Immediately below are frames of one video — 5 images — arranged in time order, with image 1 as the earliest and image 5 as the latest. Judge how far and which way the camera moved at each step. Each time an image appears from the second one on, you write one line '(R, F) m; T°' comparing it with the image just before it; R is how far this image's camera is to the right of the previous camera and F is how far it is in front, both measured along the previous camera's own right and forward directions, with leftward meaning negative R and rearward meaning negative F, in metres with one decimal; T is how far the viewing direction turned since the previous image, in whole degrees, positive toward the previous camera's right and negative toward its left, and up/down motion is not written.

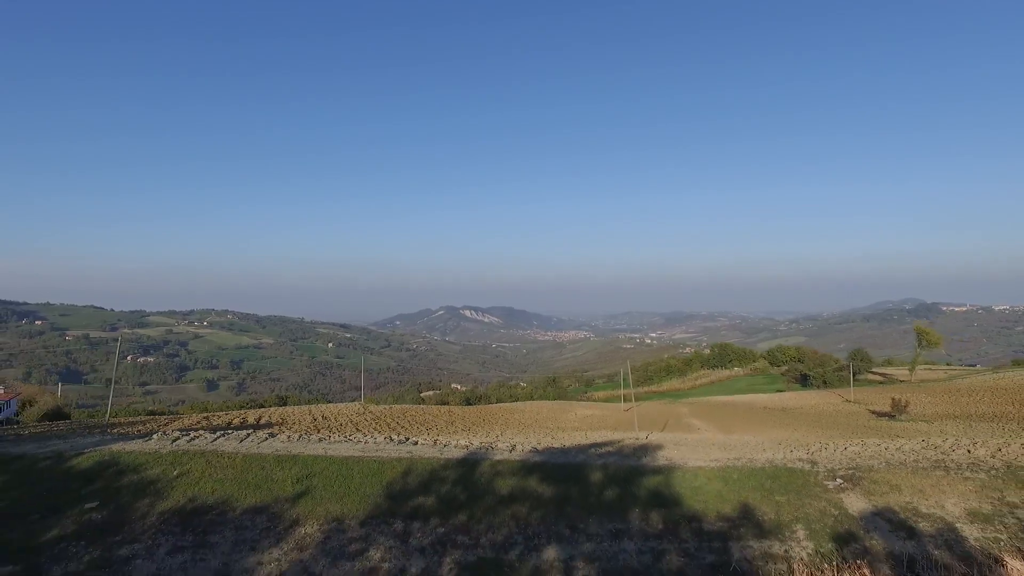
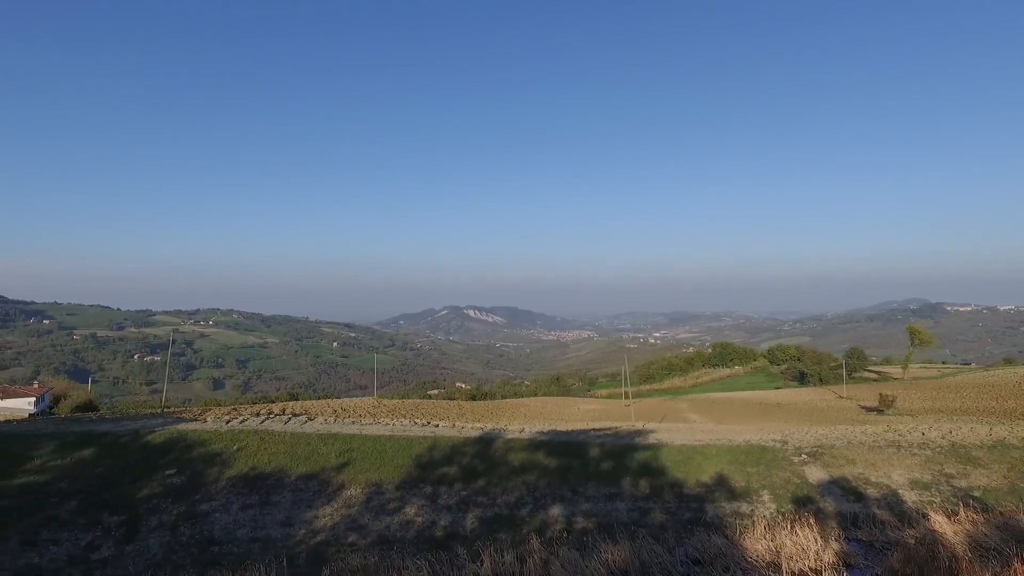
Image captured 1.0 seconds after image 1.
(-0.2, -2.3) m; 0°
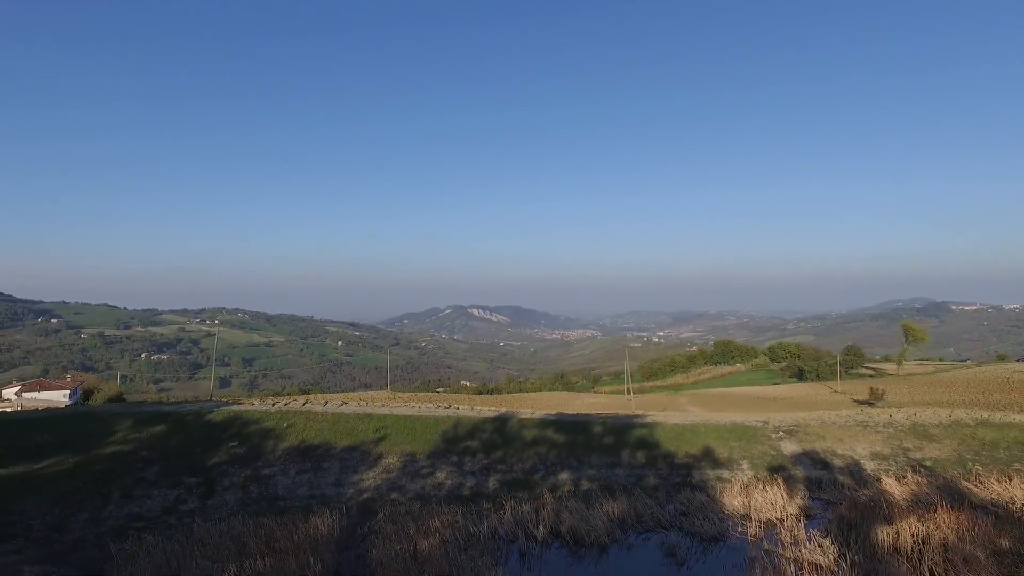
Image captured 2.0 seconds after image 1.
(-0.3, -2.4) m; 0°
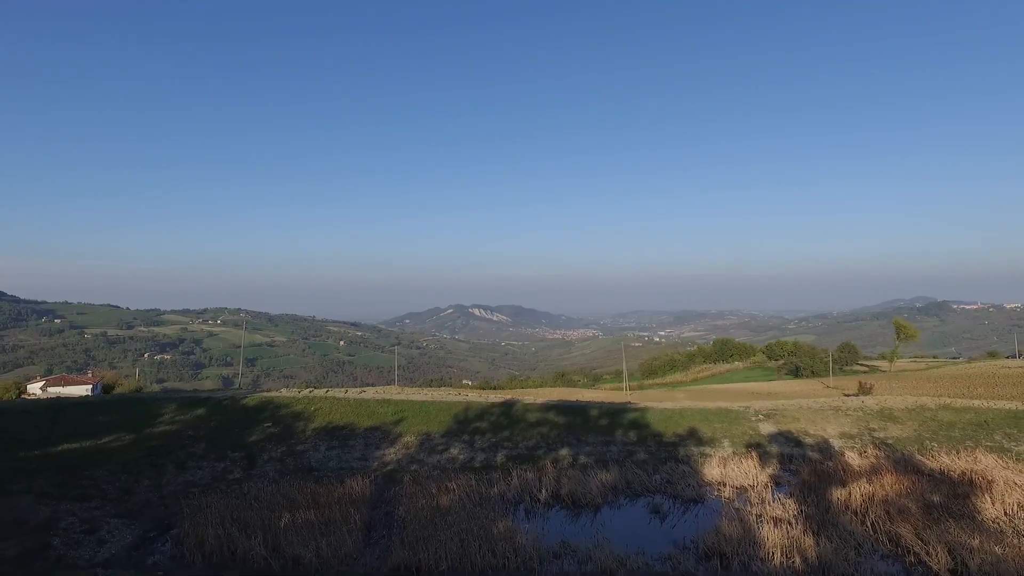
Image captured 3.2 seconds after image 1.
(-0.1, -2.0) m; 0°
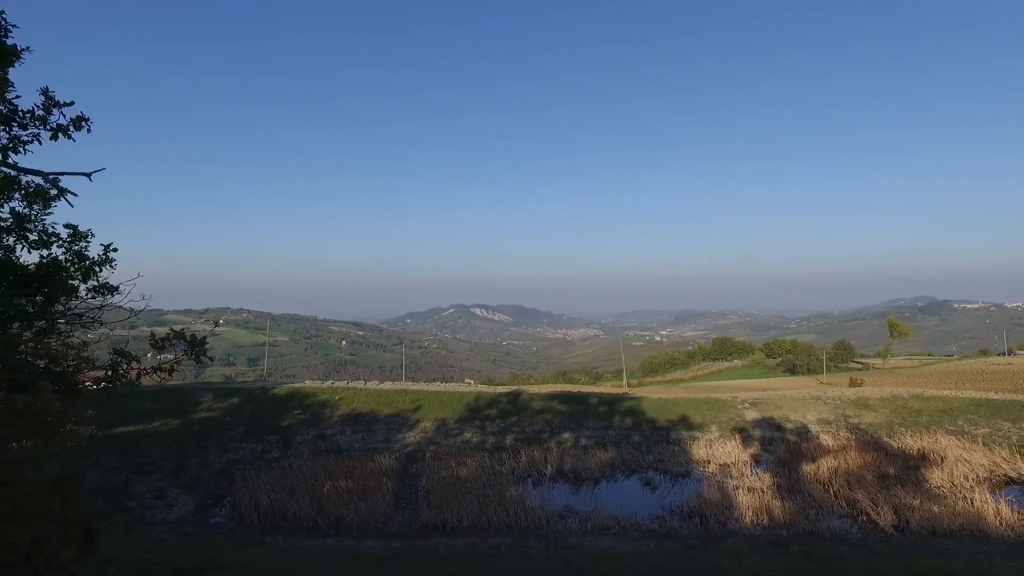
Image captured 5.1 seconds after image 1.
(-0.2, -1.9) m; 0°
